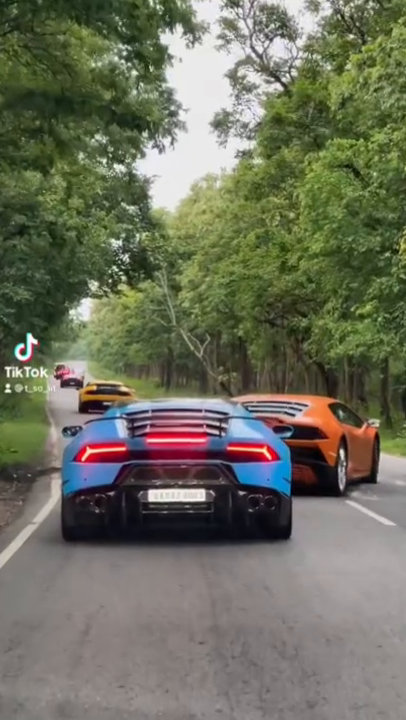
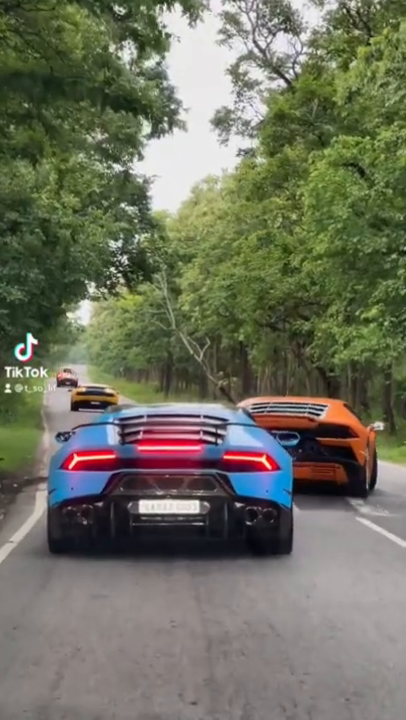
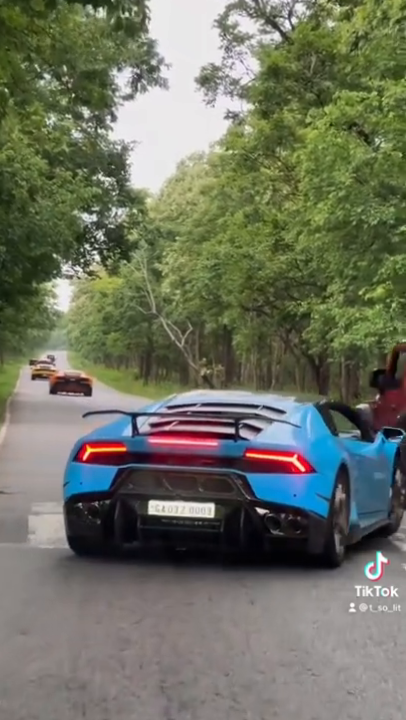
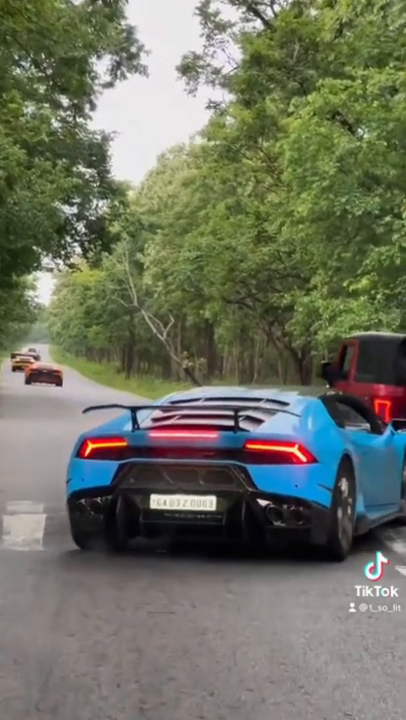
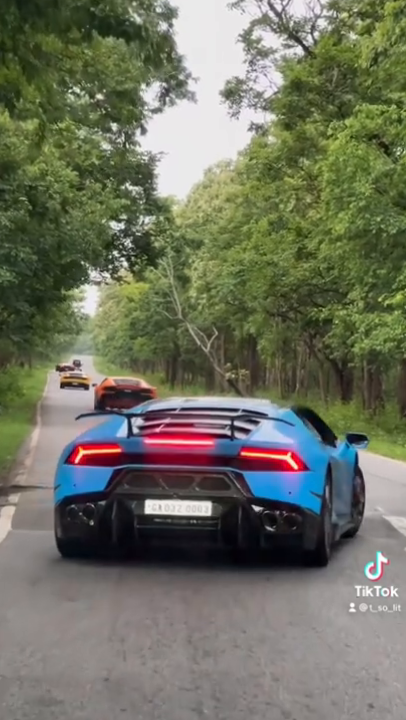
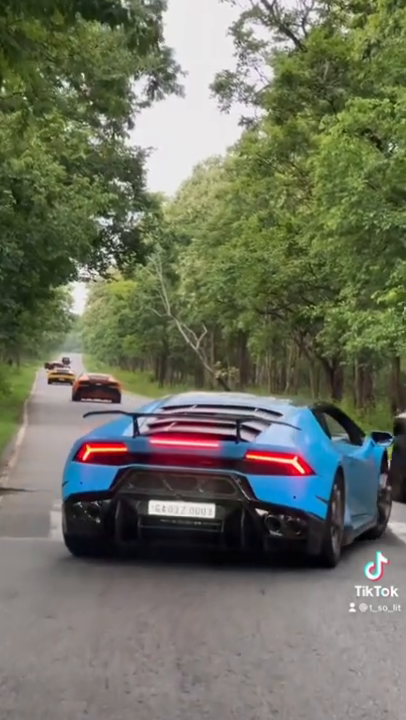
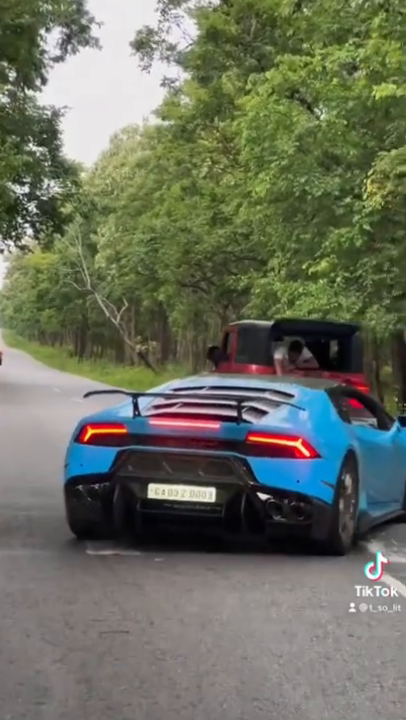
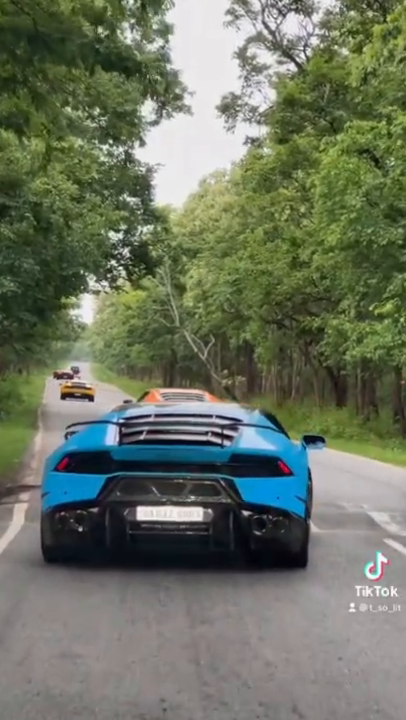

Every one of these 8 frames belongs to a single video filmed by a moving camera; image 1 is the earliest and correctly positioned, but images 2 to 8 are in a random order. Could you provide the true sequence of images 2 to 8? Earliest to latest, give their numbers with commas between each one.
2, 8, 5, 6, 3, 4, 7
